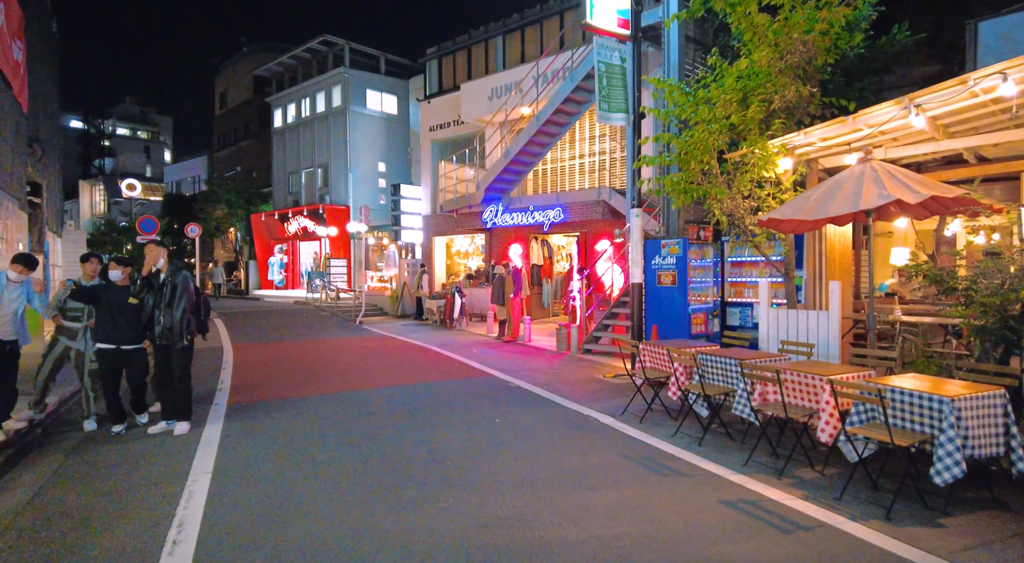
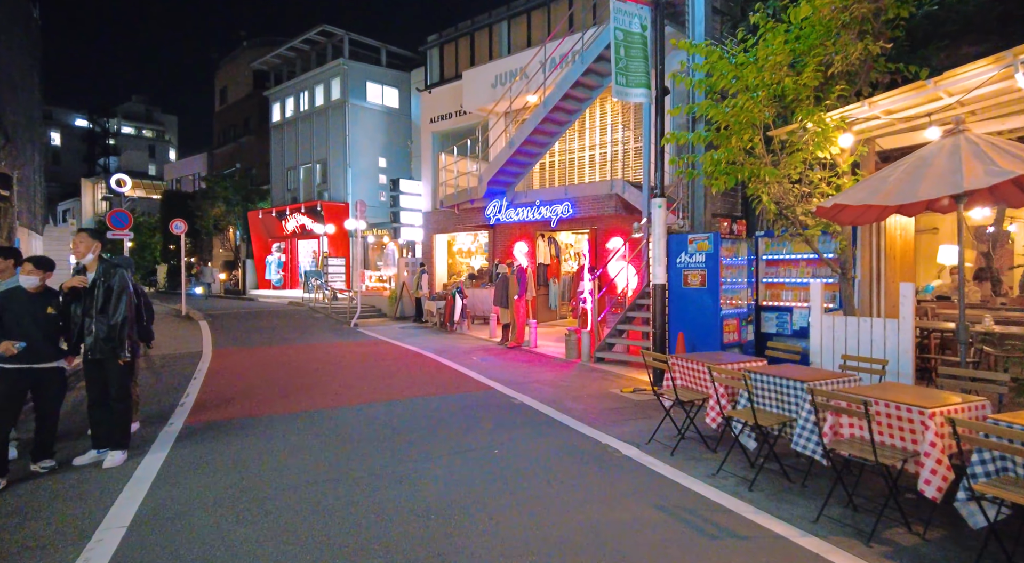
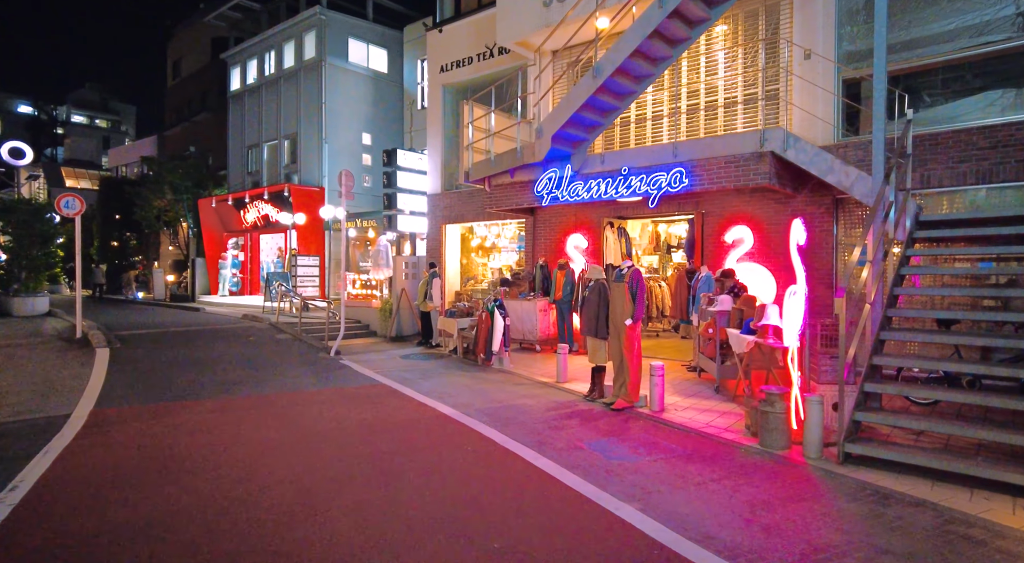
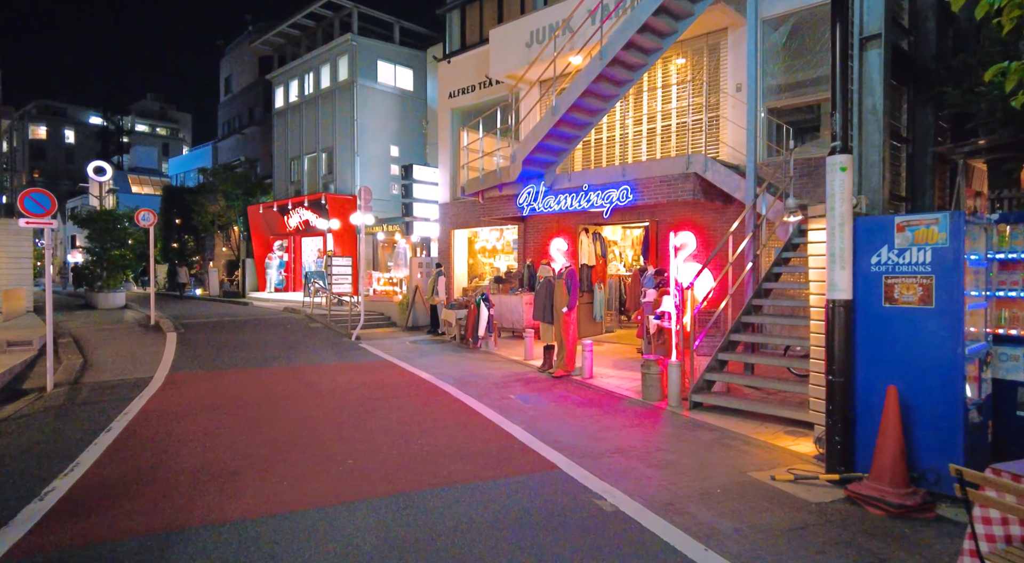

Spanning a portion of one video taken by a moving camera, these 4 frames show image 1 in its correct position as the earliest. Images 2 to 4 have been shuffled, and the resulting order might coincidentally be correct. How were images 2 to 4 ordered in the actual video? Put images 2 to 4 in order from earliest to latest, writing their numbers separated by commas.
2, 4, 3
